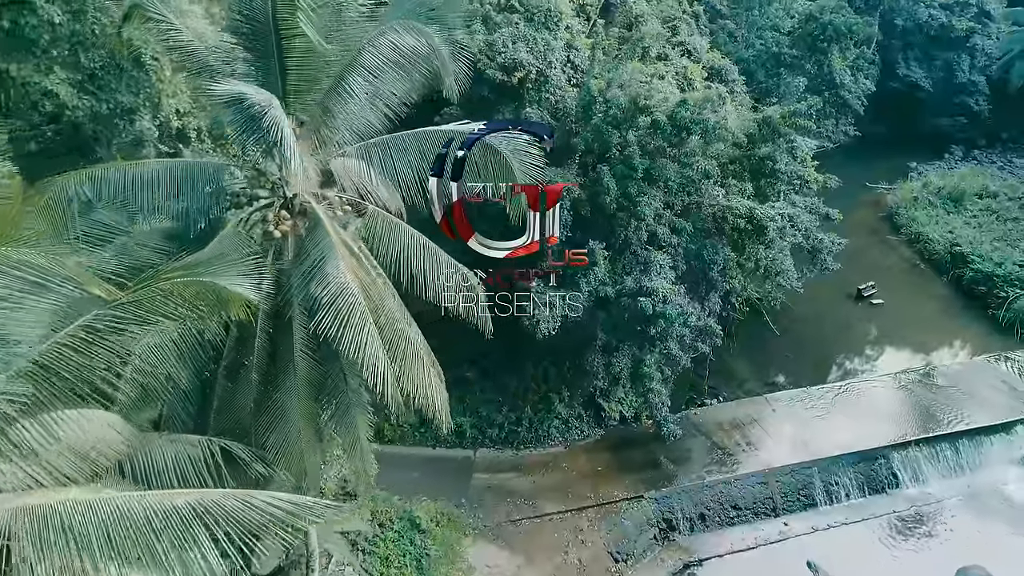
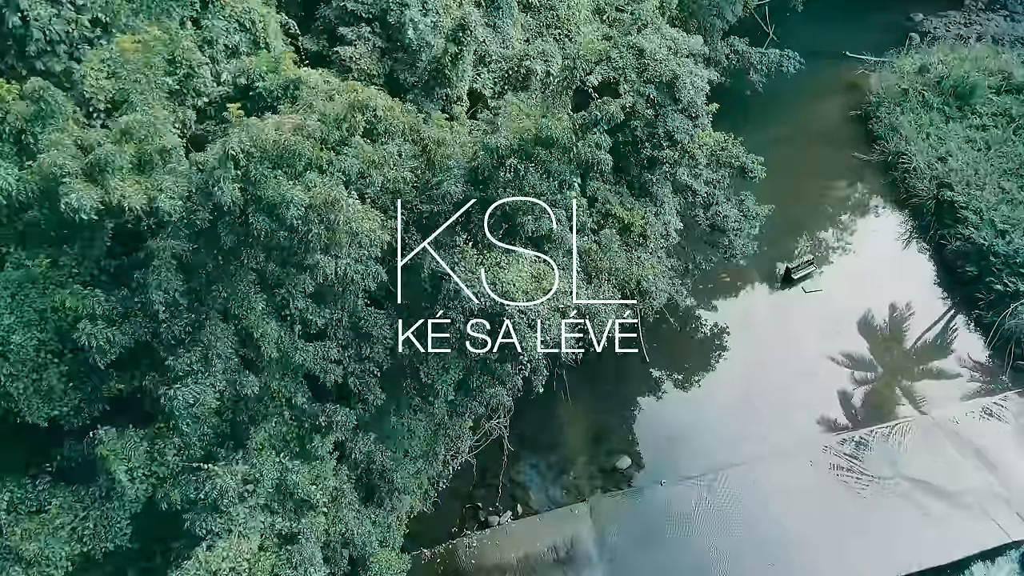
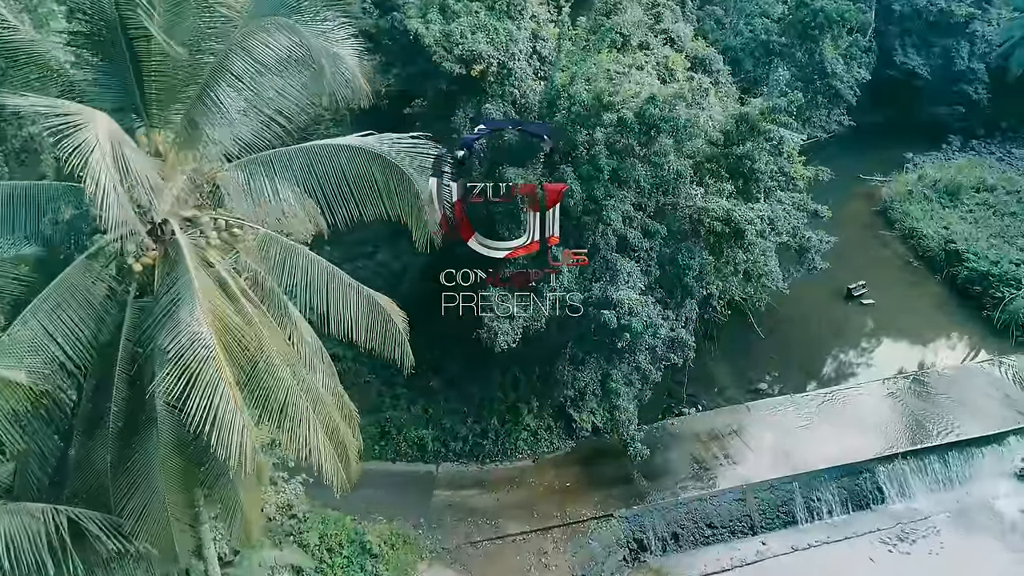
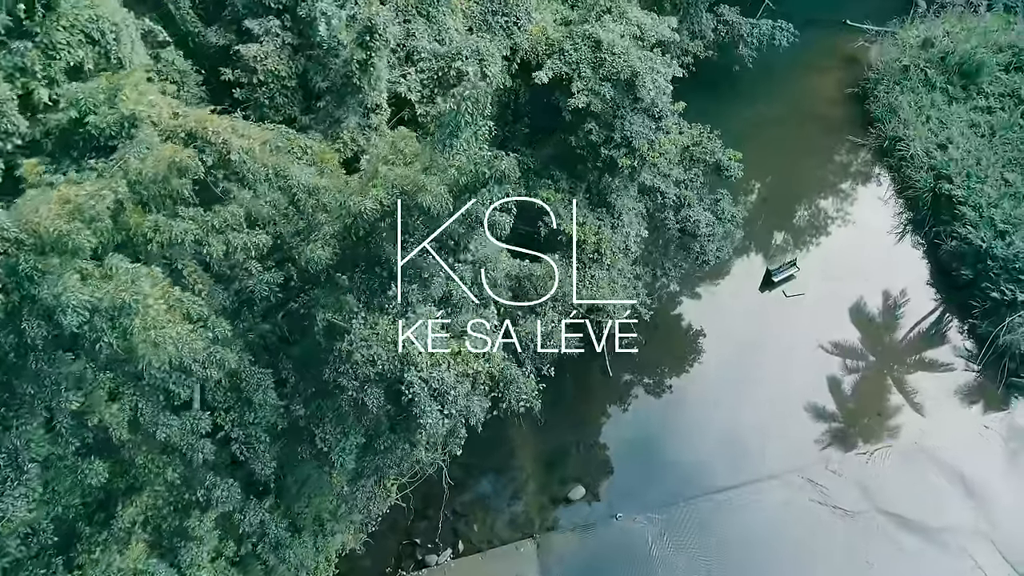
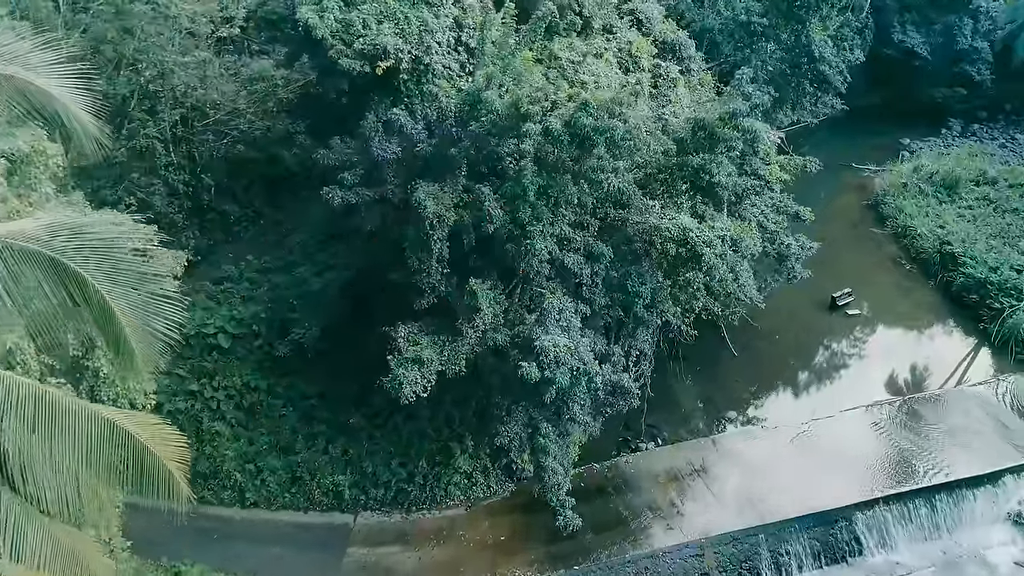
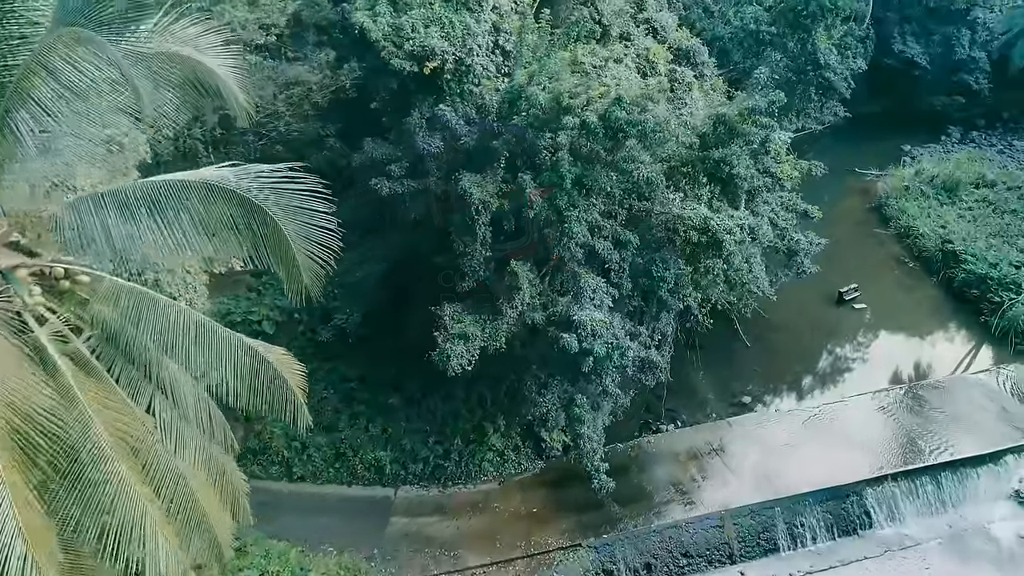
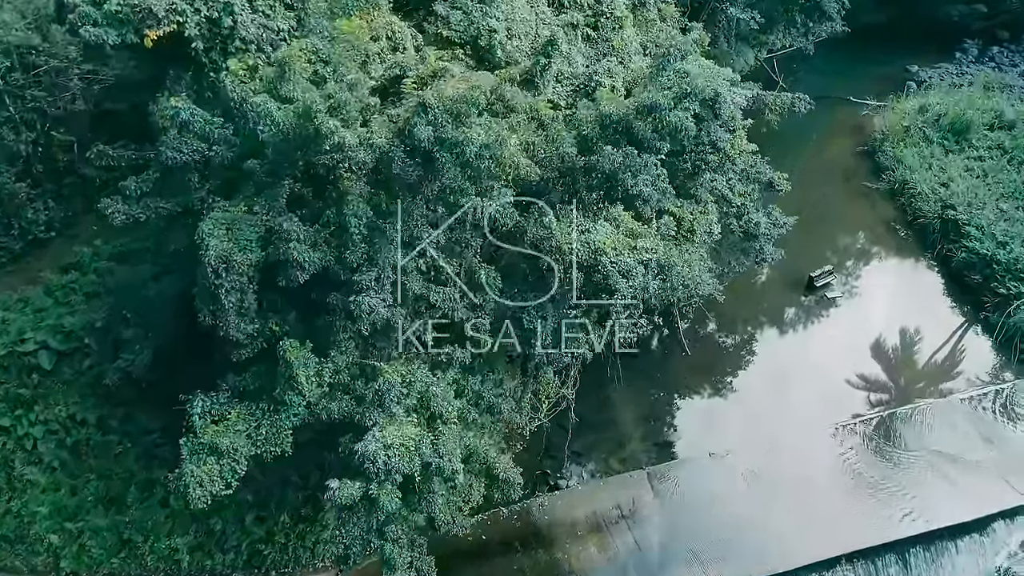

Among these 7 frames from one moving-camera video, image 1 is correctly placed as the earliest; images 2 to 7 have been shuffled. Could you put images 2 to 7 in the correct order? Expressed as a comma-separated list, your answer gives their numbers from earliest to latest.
3, 6, 5, 7, 2, 4
